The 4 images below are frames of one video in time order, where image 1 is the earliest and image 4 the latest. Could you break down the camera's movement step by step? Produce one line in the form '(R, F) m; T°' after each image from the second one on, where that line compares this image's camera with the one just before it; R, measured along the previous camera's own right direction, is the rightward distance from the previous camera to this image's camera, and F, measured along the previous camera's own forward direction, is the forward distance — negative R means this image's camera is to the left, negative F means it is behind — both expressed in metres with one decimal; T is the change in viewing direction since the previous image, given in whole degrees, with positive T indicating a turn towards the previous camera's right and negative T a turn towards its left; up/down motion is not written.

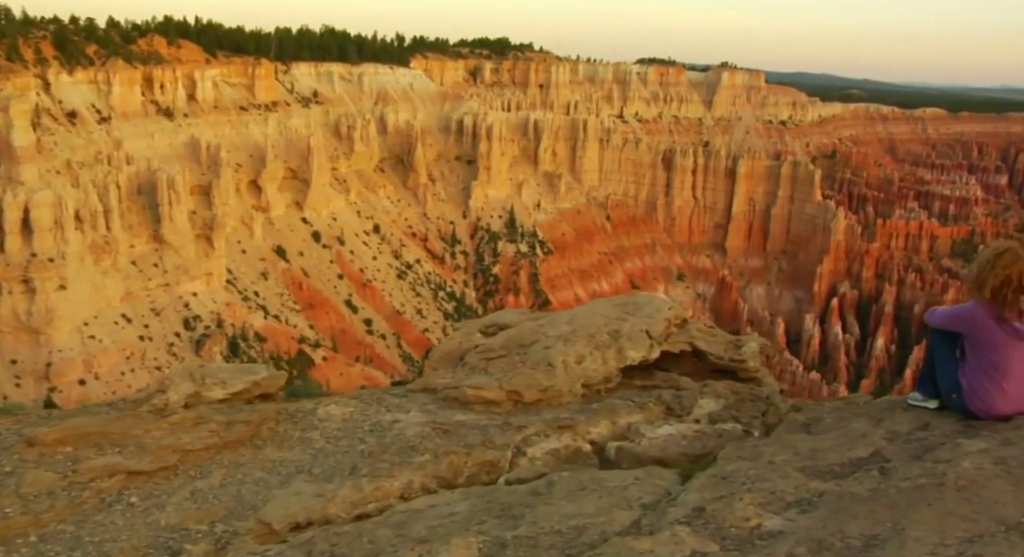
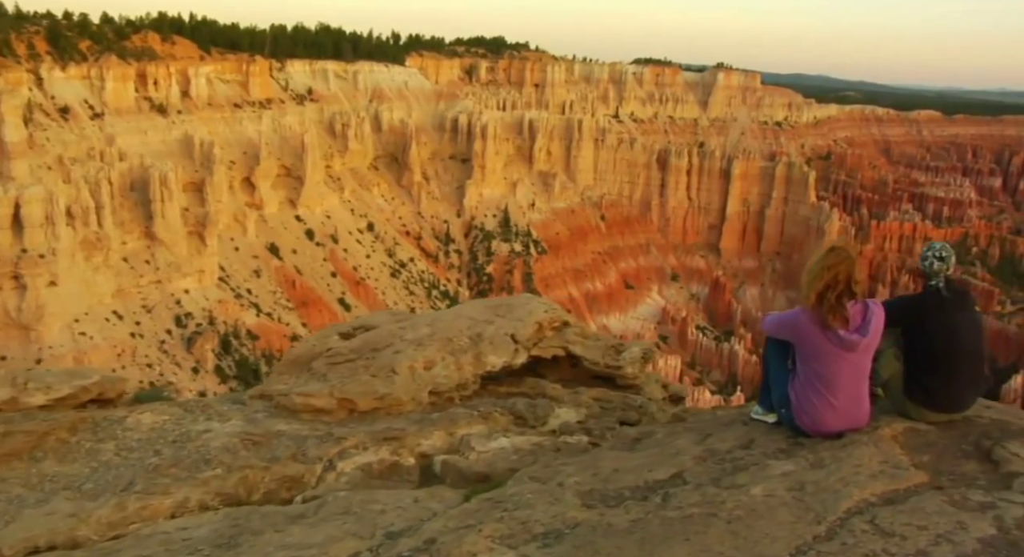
(+1.5, +0.6) m; 0°
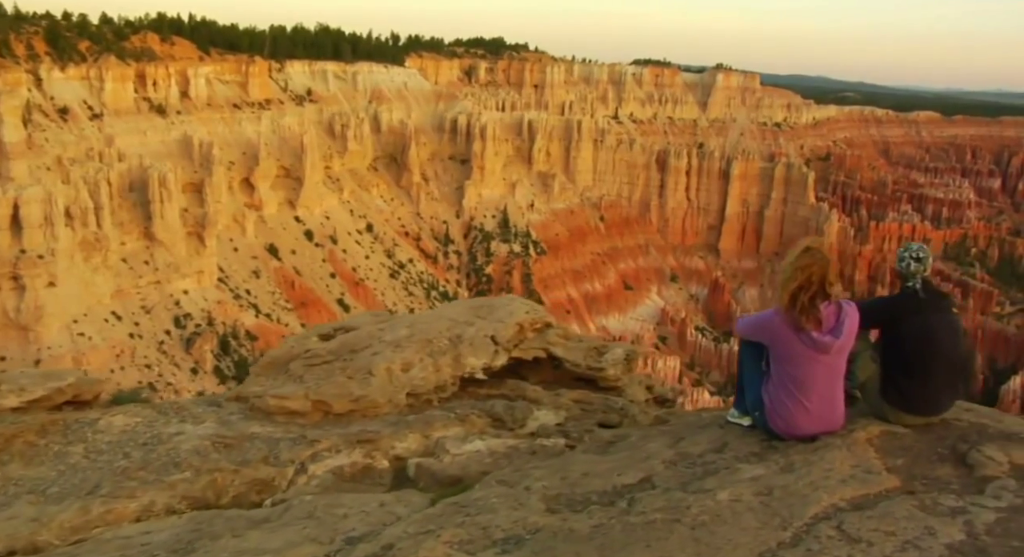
(+0.2, +0.1) m; 0°
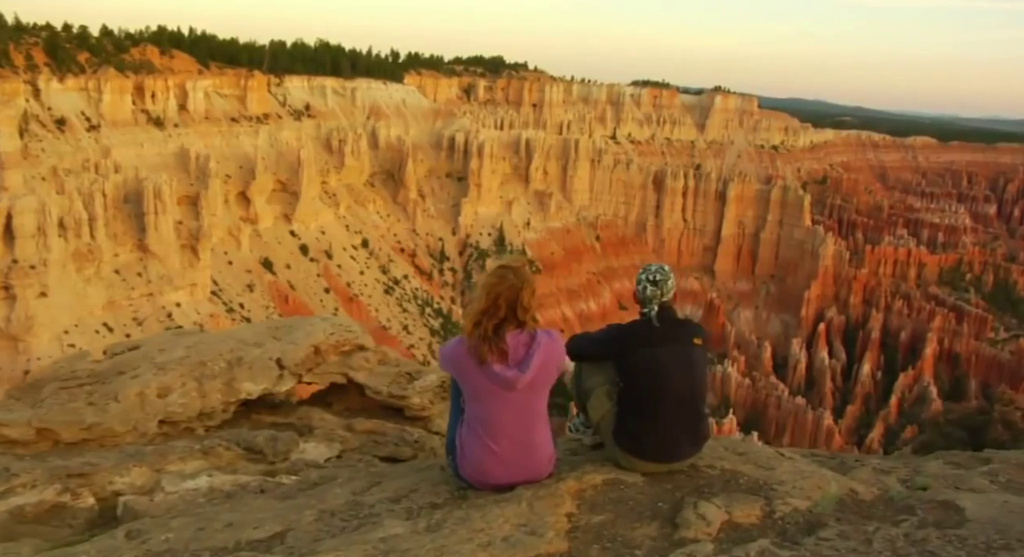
(+2.0, +0.7) m; 0°
